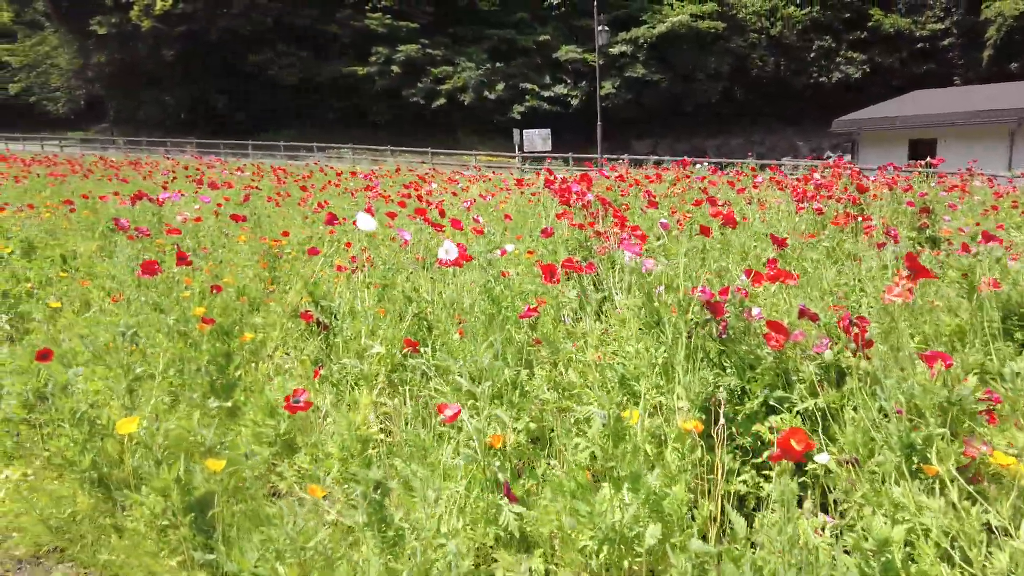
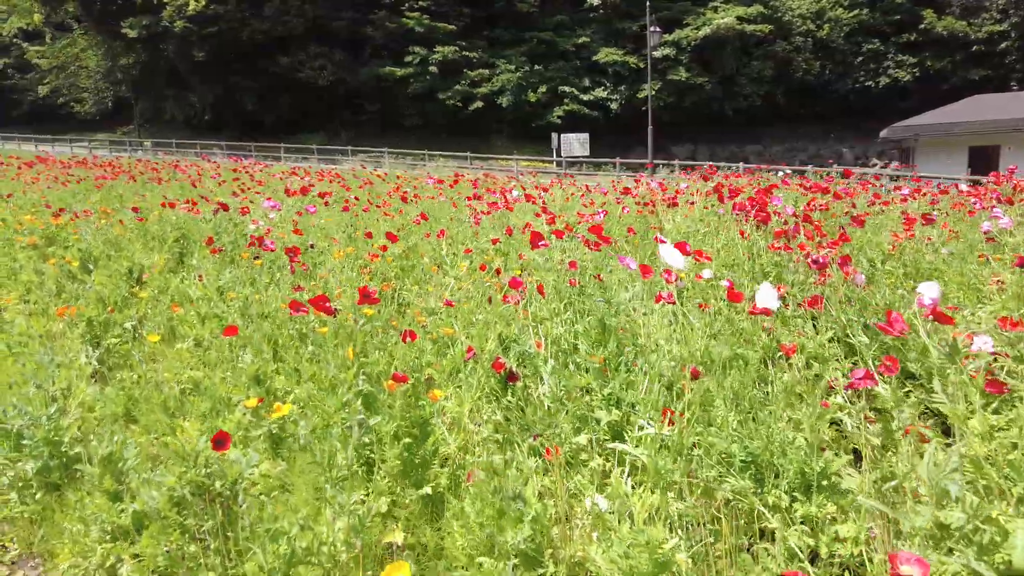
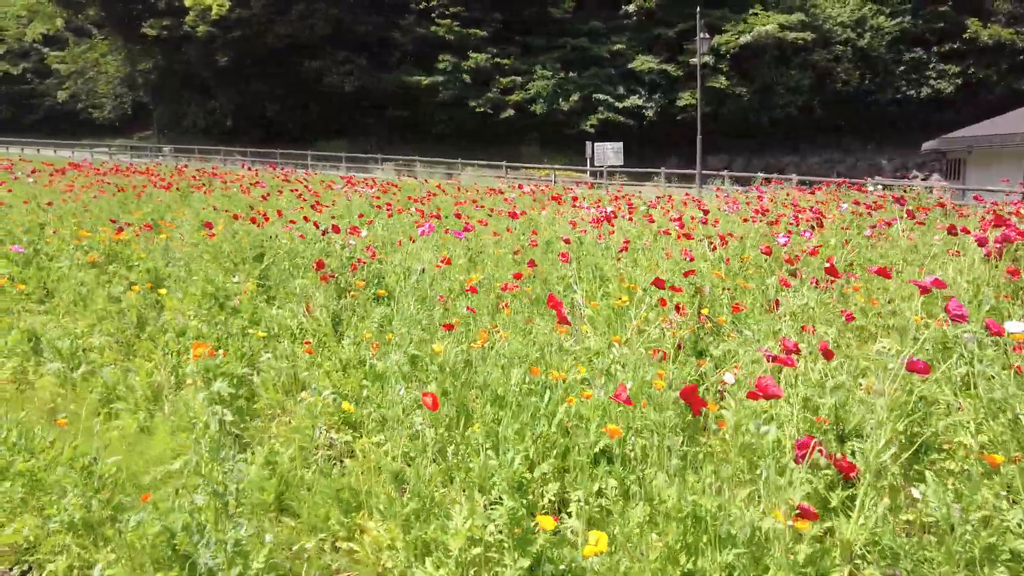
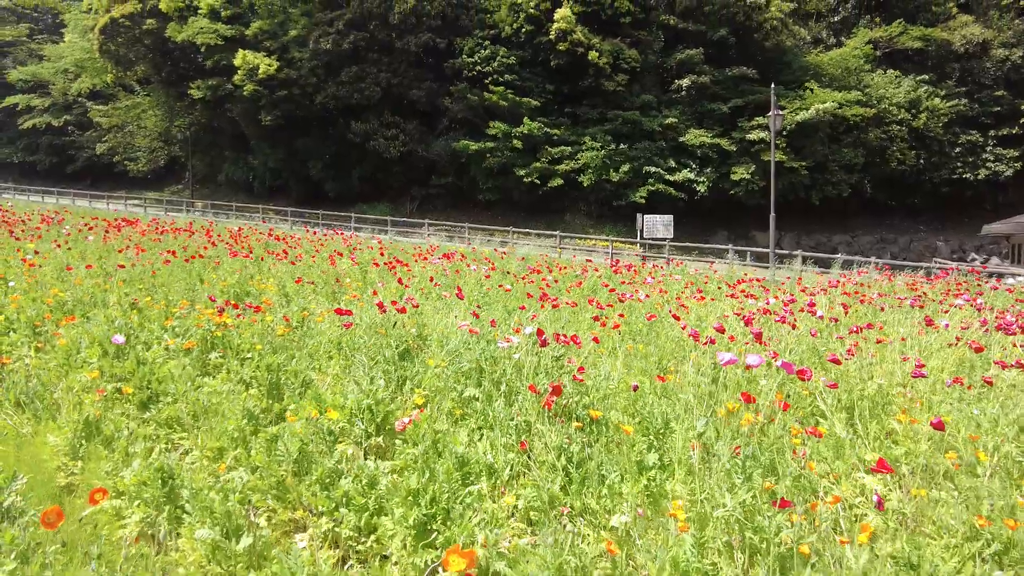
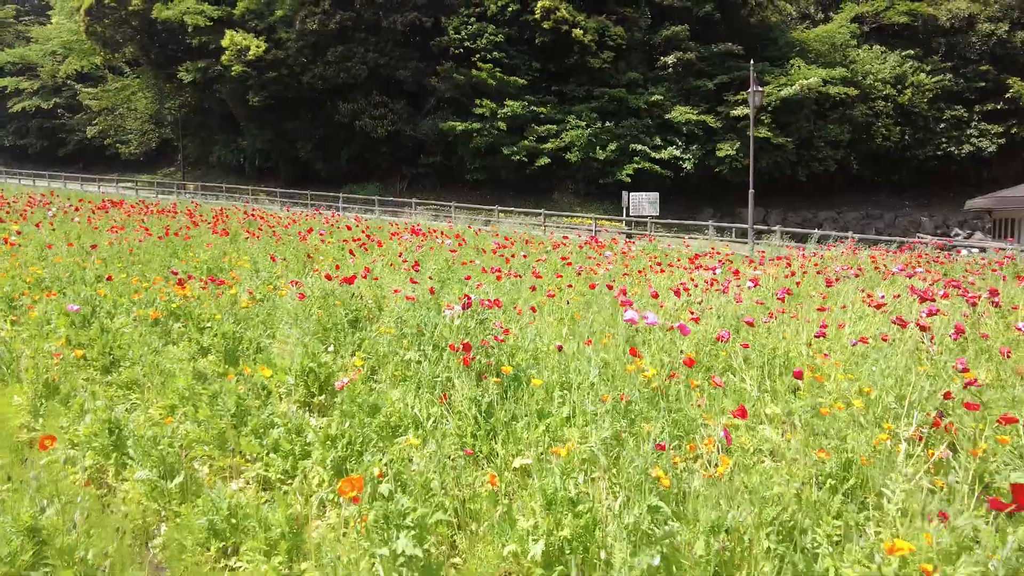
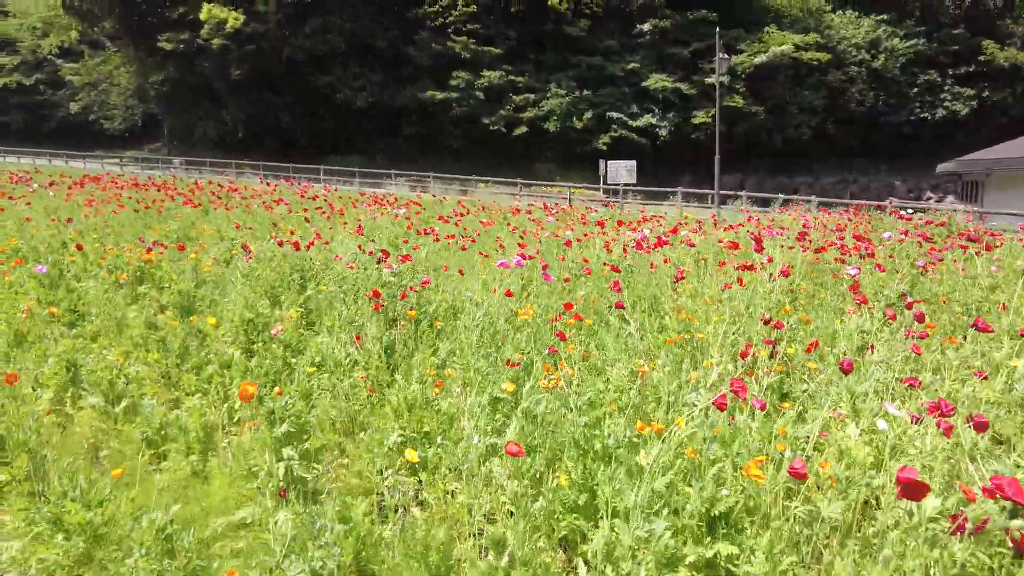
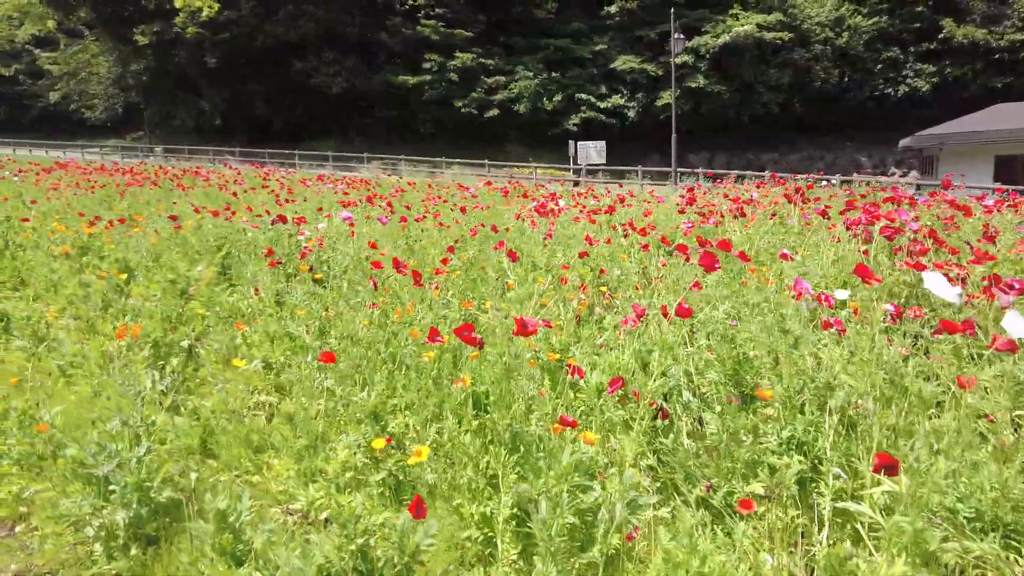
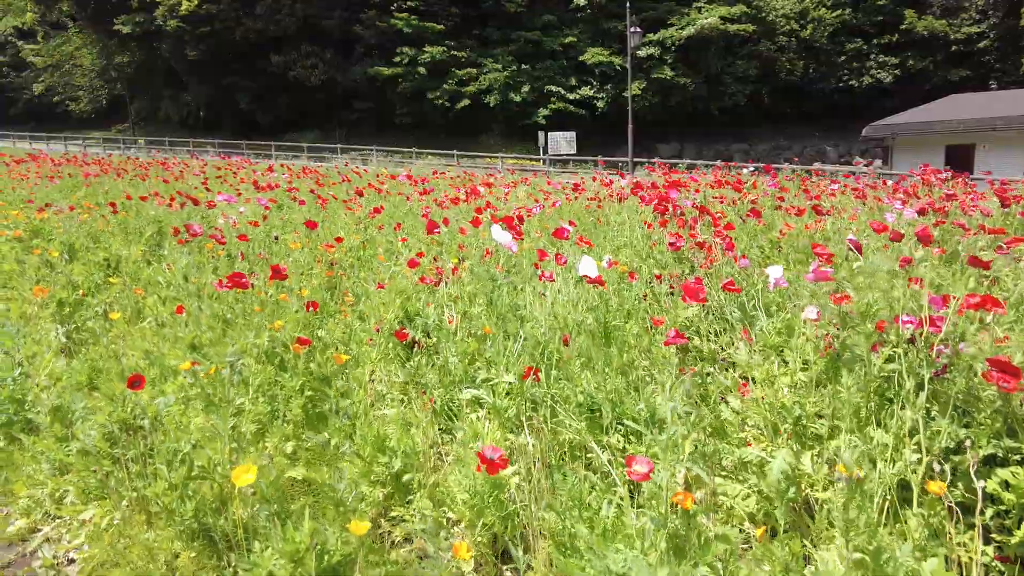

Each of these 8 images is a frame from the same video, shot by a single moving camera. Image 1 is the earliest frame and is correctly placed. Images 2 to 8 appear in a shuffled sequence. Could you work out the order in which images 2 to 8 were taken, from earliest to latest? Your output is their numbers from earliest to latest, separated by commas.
8, 2, 7, 3, 6, 5, 4
